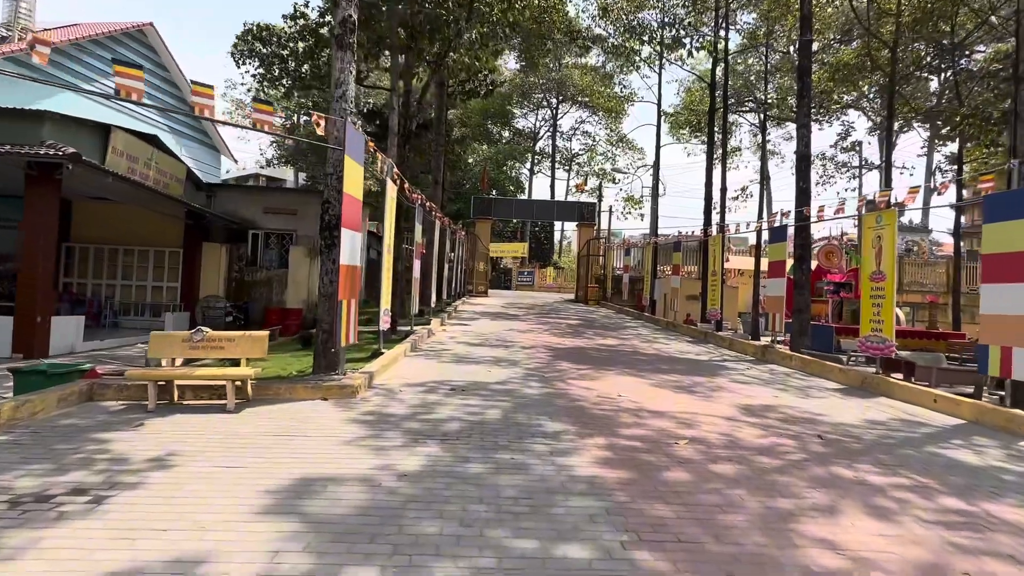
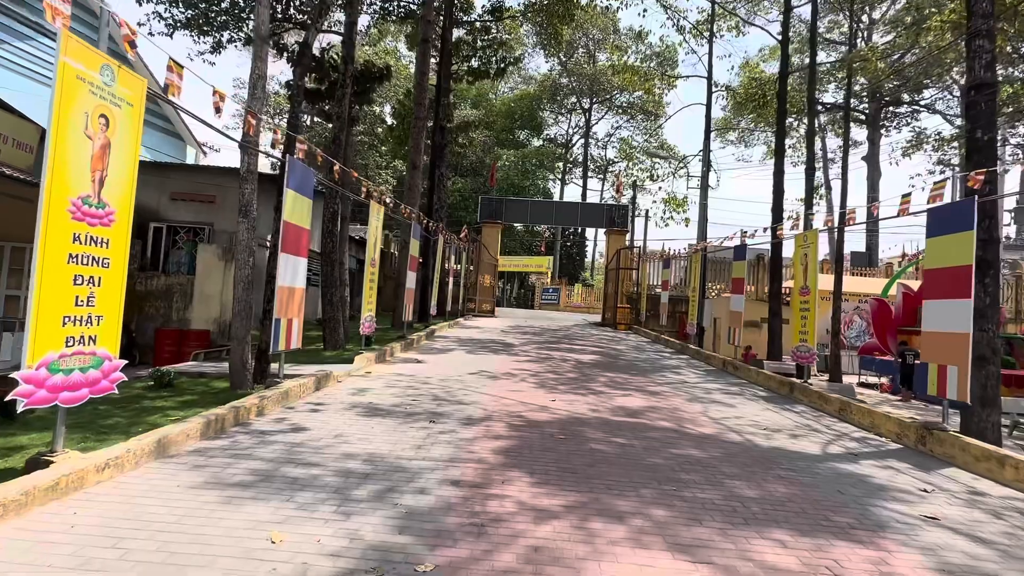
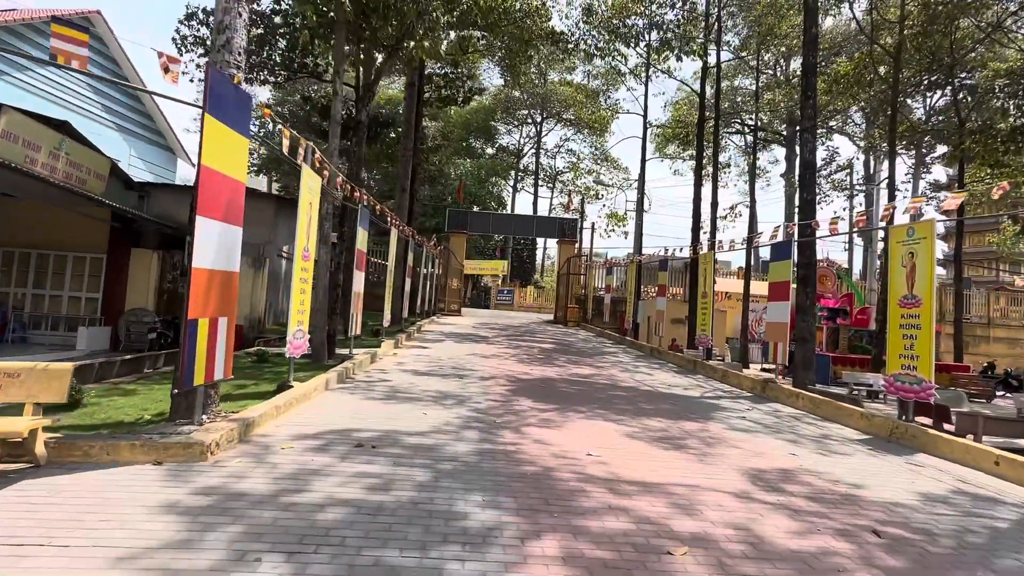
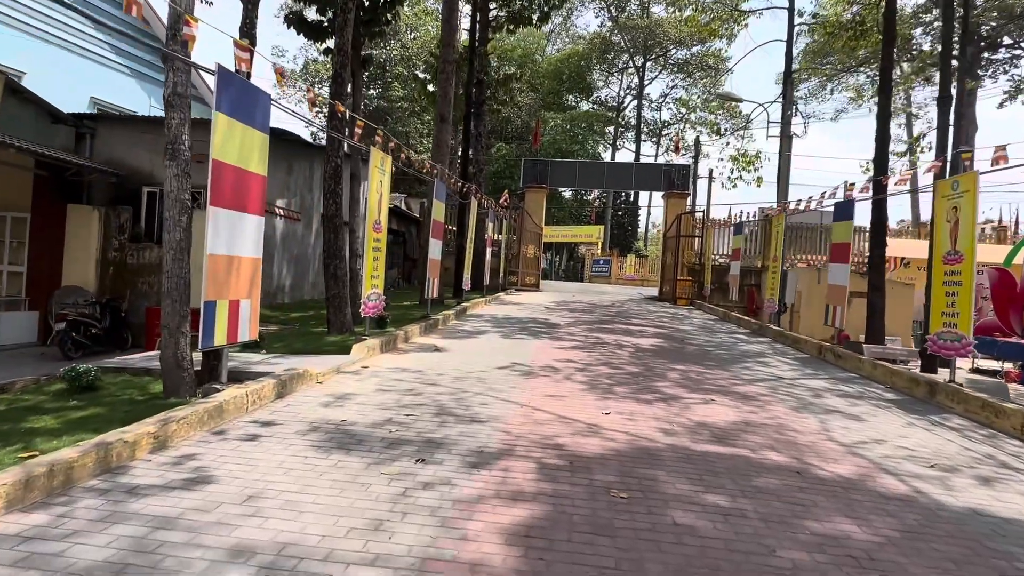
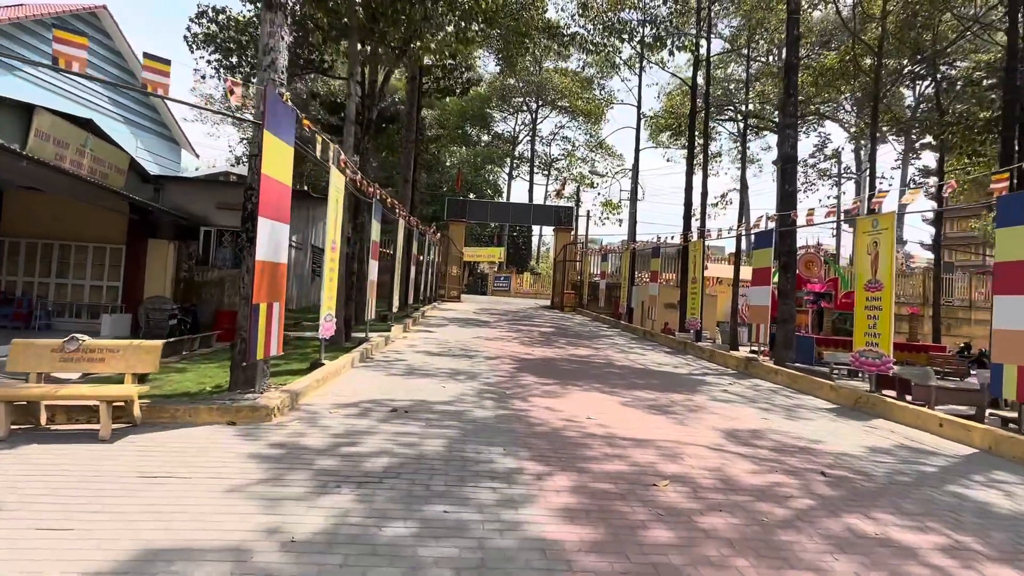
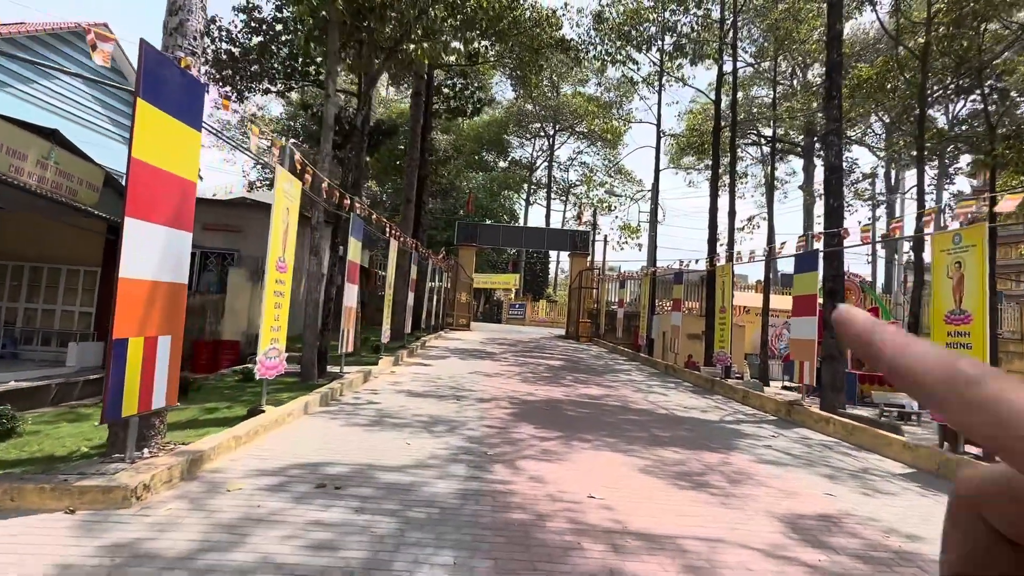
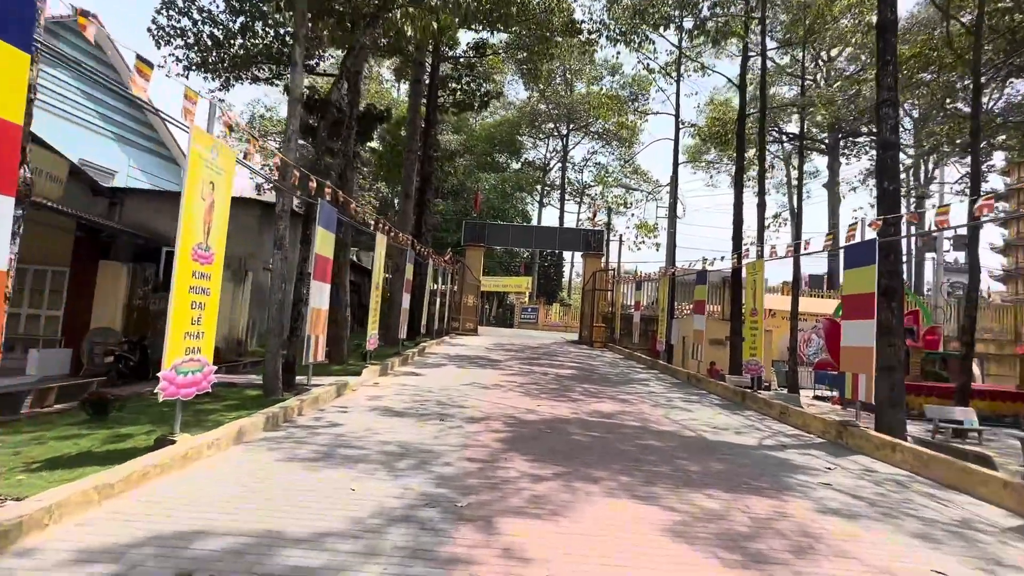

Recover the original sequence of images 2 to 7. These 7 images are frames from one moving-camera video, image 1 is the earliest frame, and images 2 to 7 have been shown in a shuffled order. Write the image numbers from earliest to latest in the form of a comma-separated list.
5, 3, 6, 7, 2, 4
